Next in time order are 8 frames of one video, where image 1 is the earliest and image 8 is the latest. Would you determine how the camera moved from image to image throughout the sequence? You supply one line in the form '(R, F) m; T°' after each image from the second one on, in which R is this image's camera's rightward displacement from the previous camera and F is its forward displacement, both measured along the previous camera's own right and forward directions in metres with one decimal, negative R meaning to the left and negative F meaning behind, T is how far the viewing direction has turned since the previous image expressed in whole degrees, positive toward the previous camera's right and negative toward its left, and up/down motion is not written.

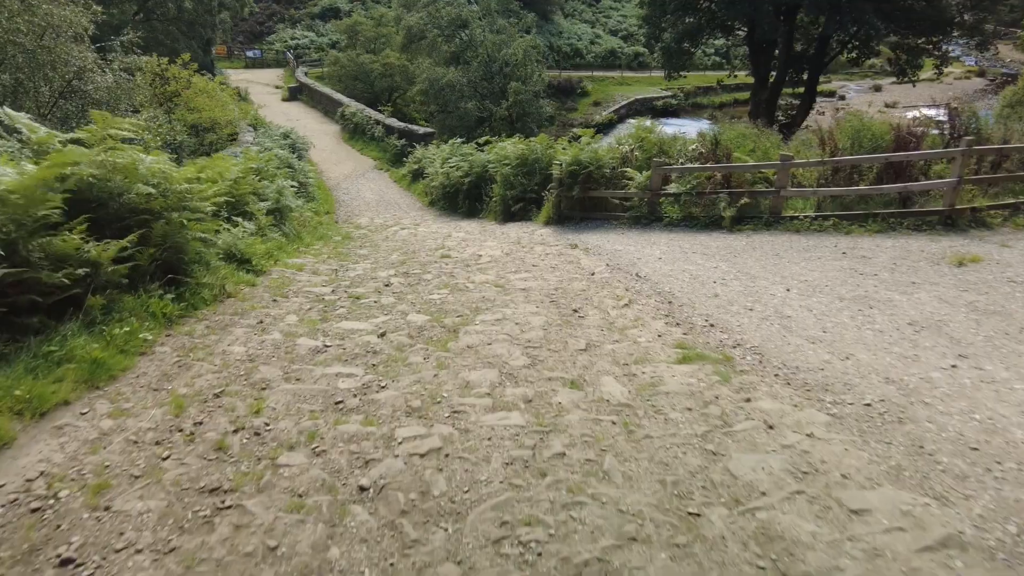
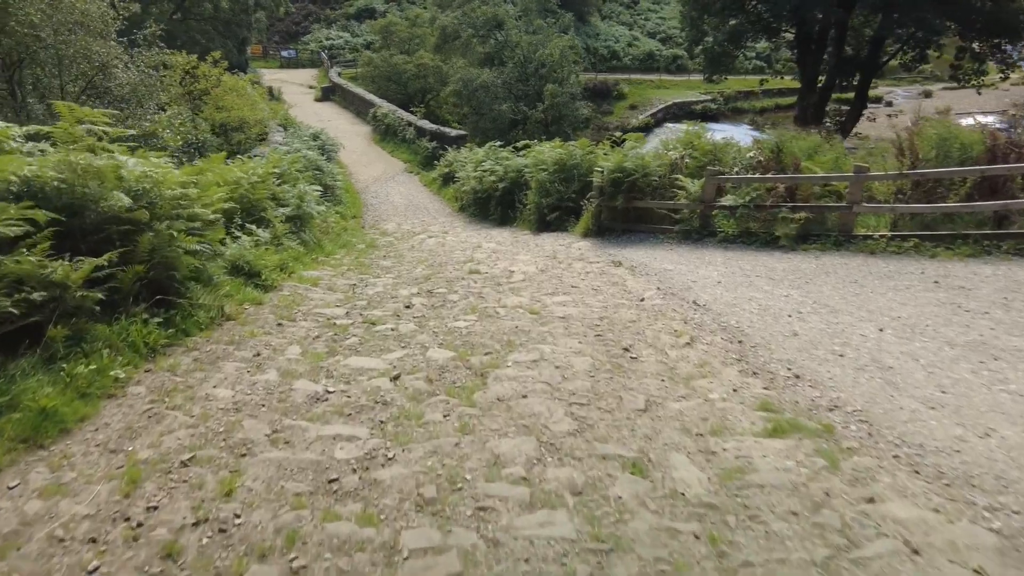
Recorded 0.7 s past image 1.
(-0.1, +0.9) m; -3°
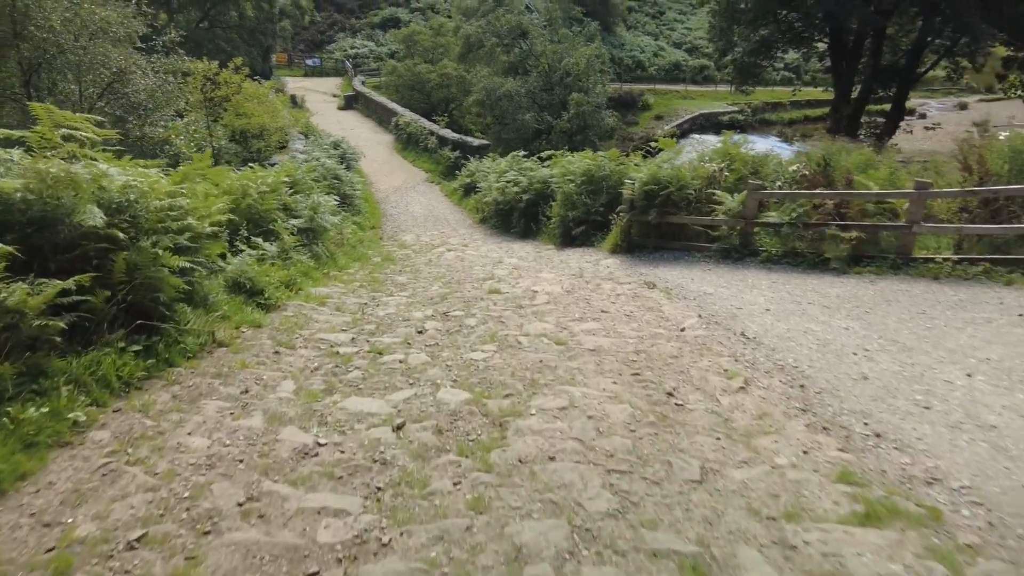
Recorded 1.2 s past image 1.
(0.0, +0.6) m; -2°
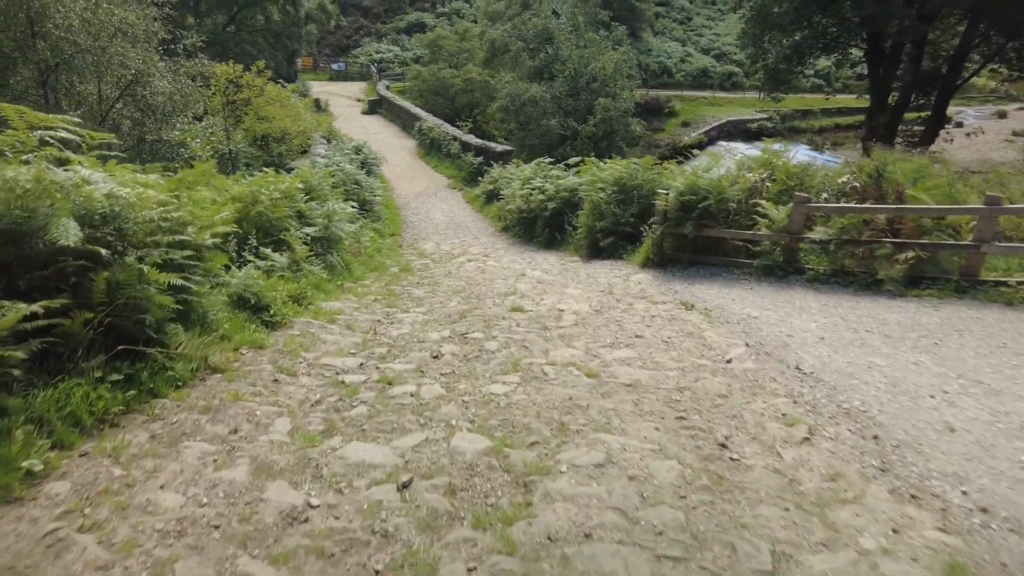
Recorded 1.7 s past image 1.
(0.0, +0.6) m; -2°
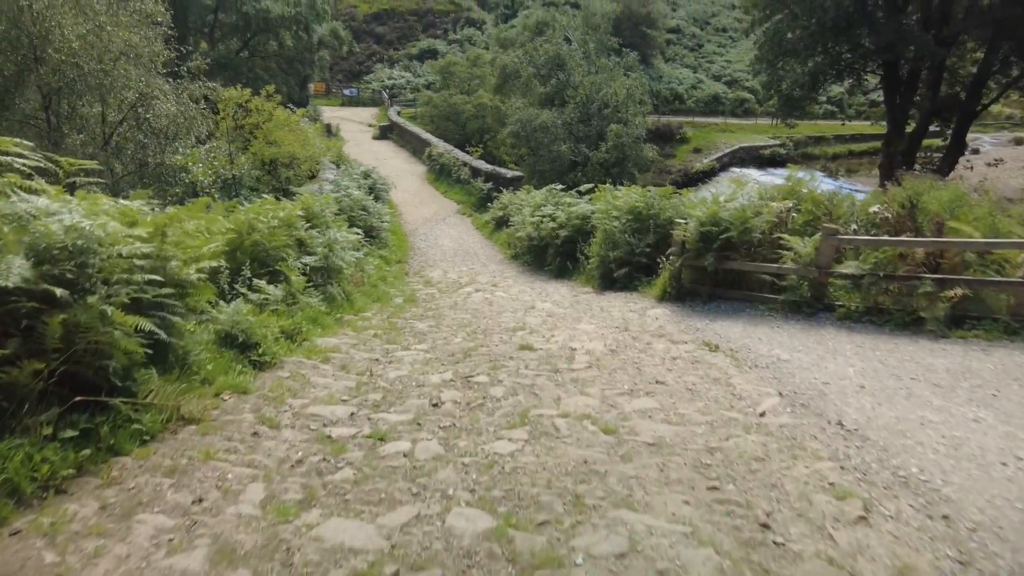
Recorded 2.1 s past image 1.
(0.0, +0.5) m; -1°
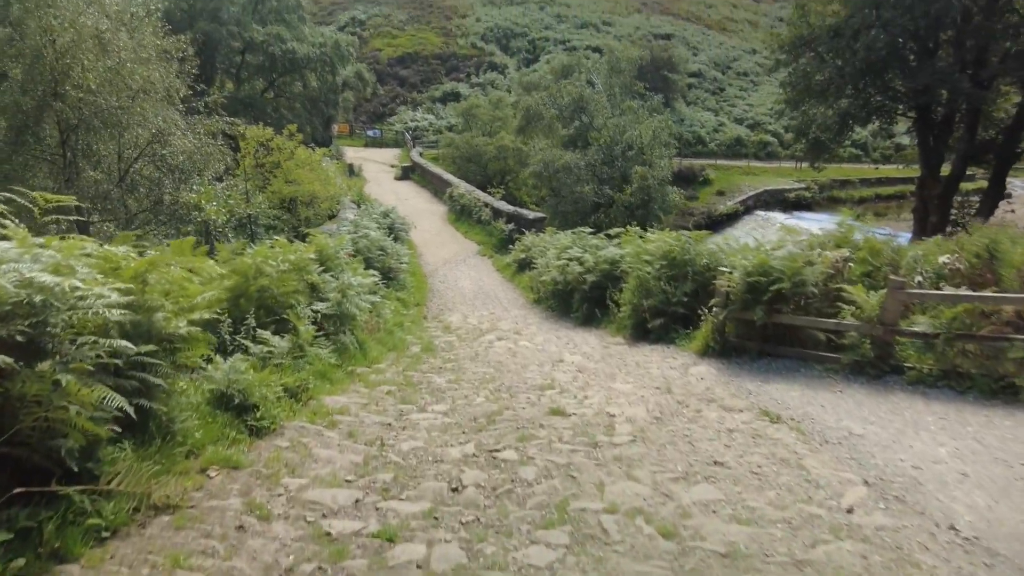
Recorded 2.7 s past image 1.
(-0.1, +0.7) m; -2°
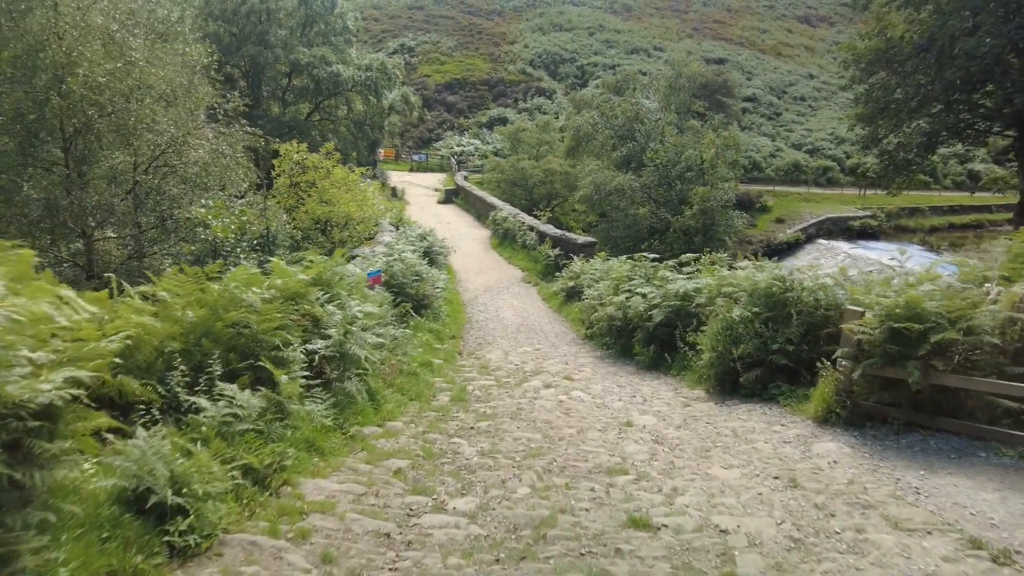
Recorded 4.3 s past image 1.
(-0.1, +1.8) m; -4°
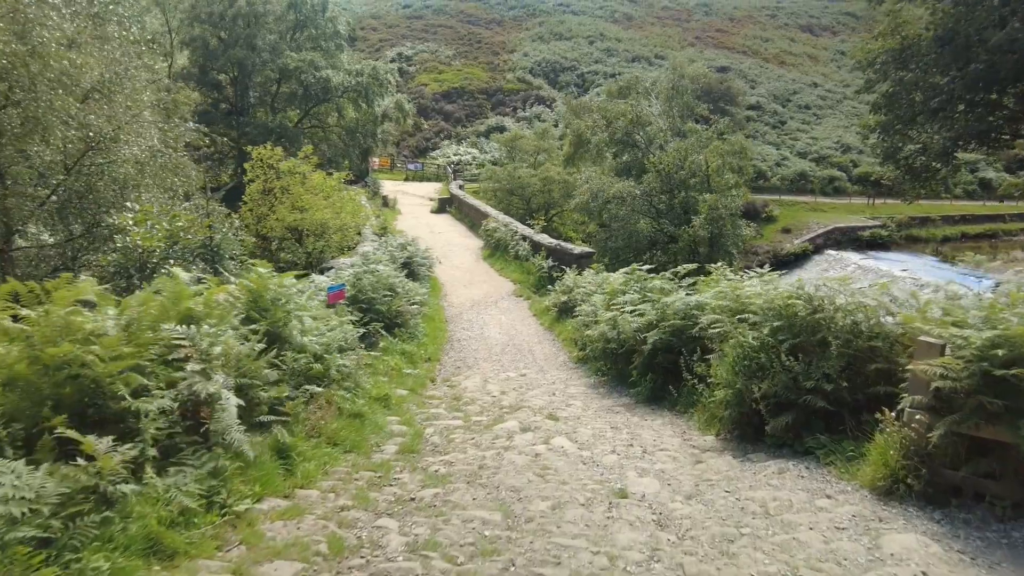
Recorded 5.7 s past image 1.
(+0.4, +1.6) m; 0°
